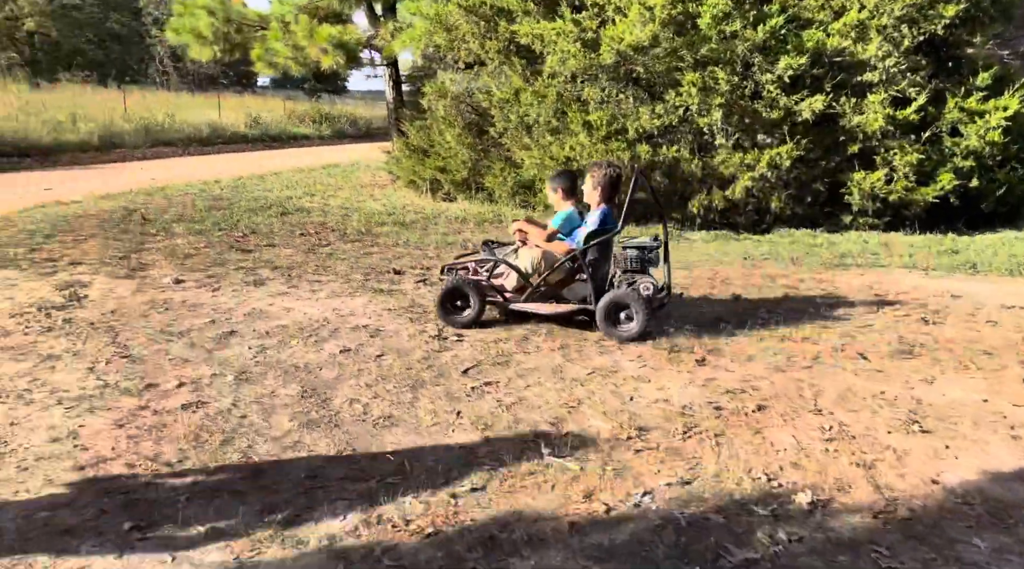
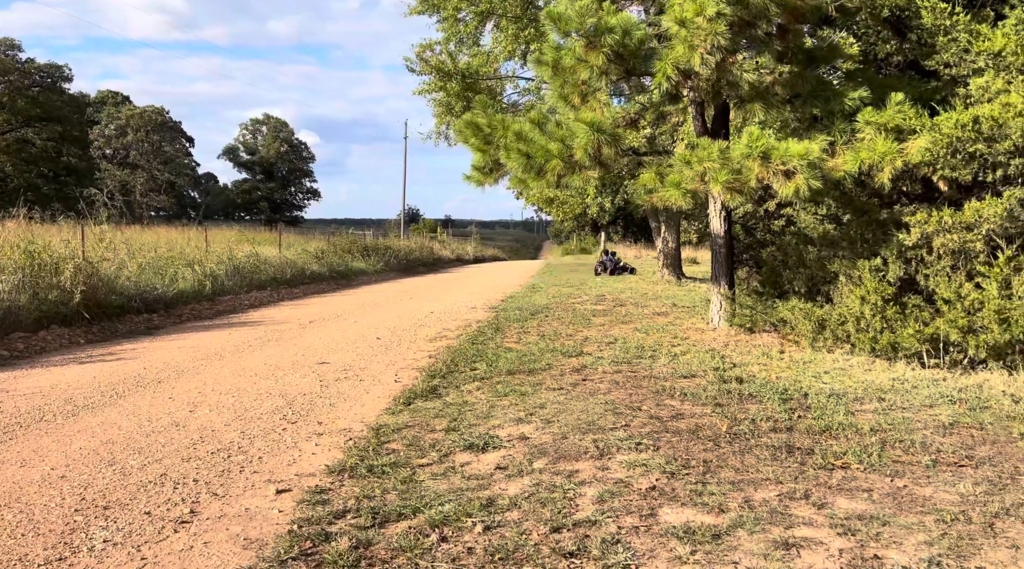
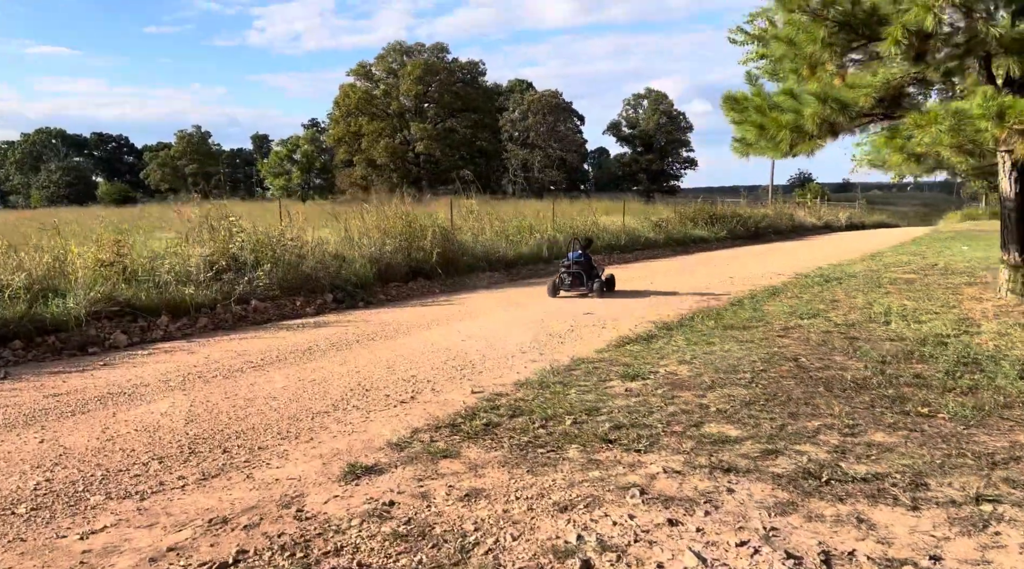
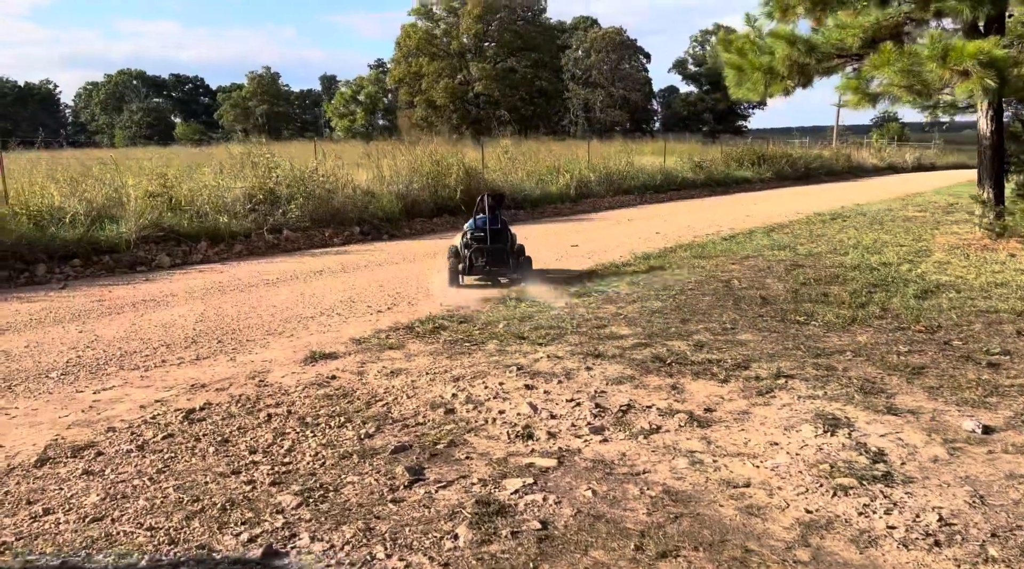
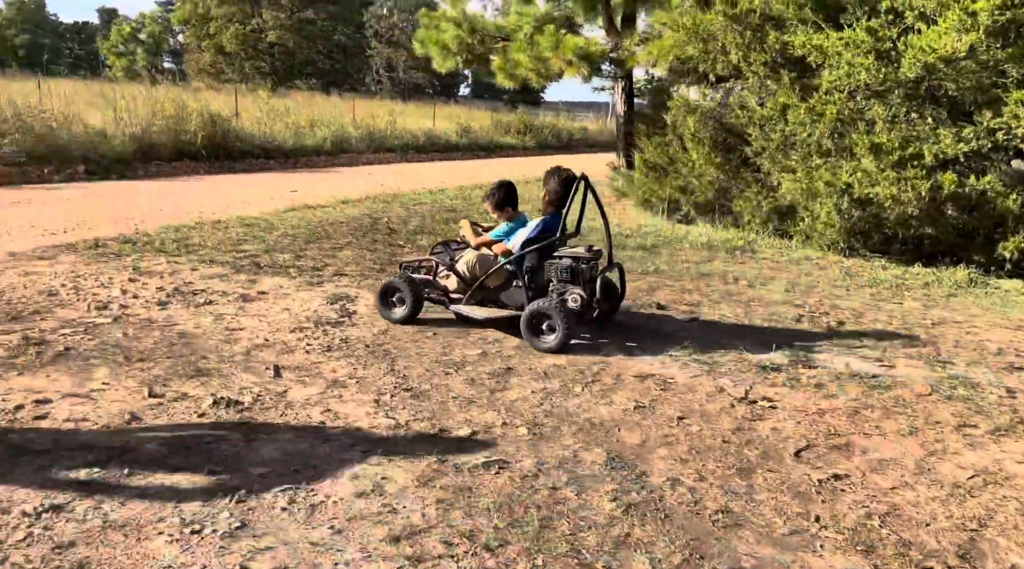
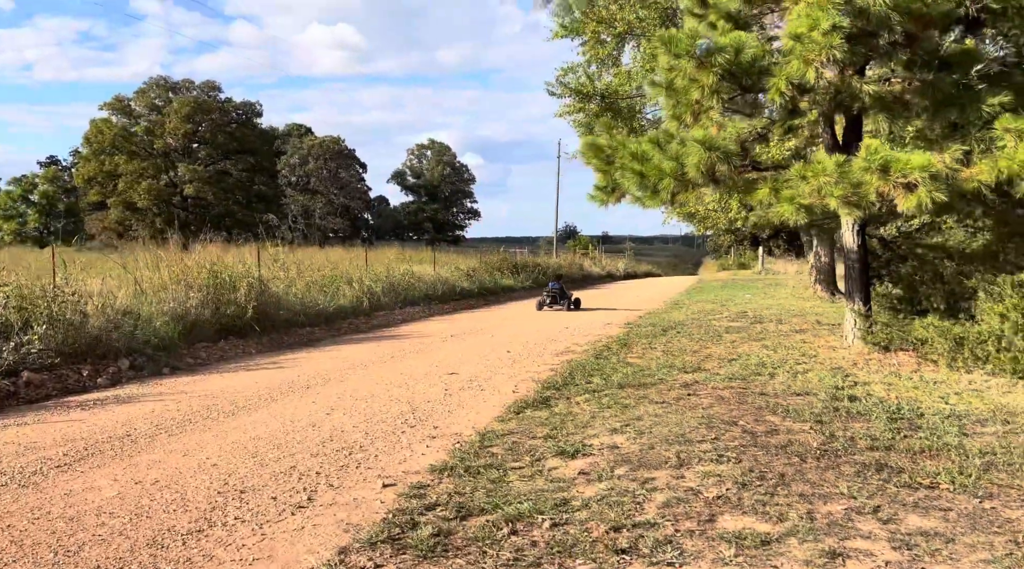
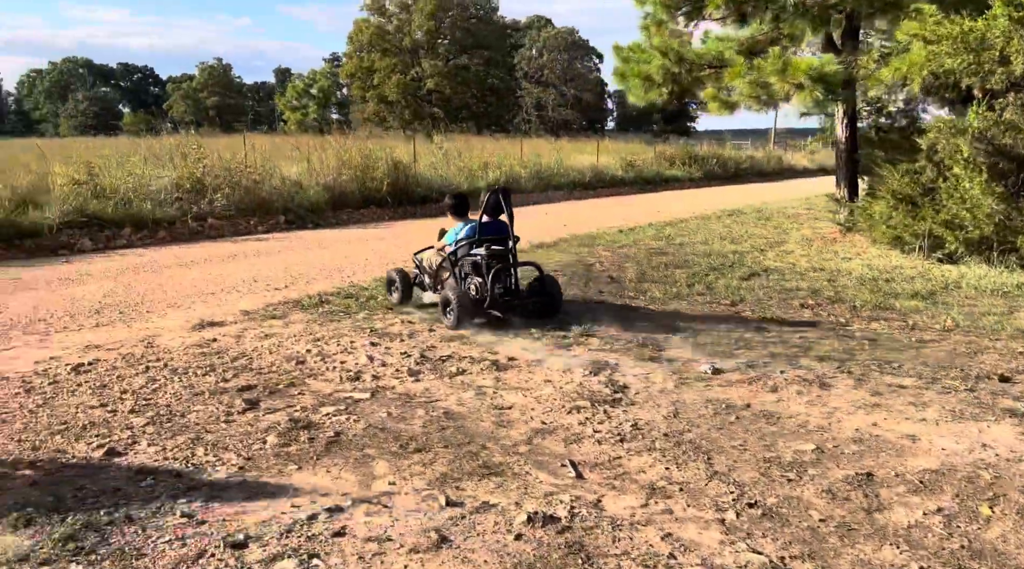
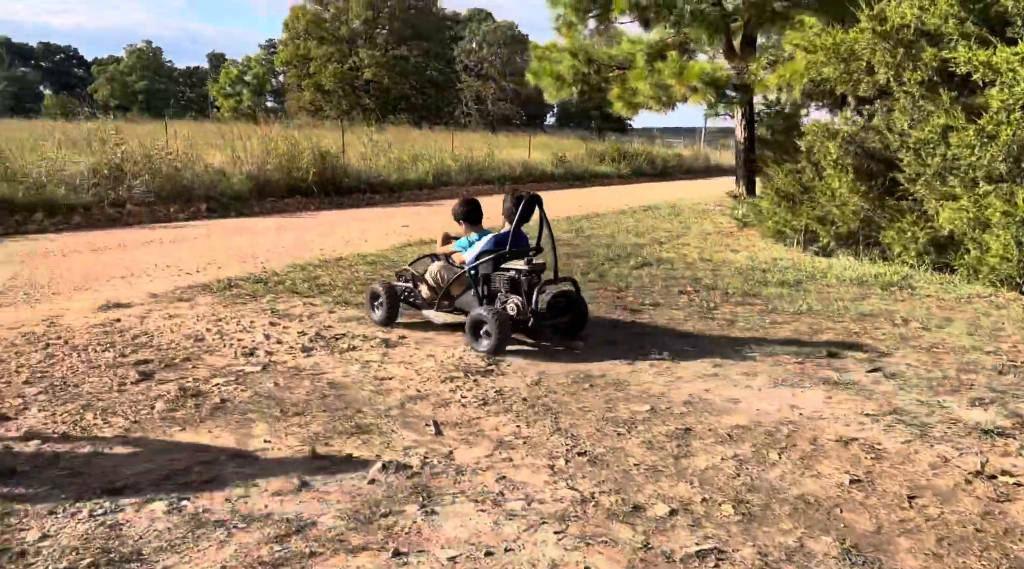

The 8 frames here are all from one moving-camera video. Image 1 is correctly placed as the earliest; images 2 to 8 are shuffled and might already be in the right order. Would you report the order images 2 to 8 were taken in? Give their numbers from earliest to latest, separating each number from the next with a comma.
5, 8, 7, 4, 3, 6, 2
